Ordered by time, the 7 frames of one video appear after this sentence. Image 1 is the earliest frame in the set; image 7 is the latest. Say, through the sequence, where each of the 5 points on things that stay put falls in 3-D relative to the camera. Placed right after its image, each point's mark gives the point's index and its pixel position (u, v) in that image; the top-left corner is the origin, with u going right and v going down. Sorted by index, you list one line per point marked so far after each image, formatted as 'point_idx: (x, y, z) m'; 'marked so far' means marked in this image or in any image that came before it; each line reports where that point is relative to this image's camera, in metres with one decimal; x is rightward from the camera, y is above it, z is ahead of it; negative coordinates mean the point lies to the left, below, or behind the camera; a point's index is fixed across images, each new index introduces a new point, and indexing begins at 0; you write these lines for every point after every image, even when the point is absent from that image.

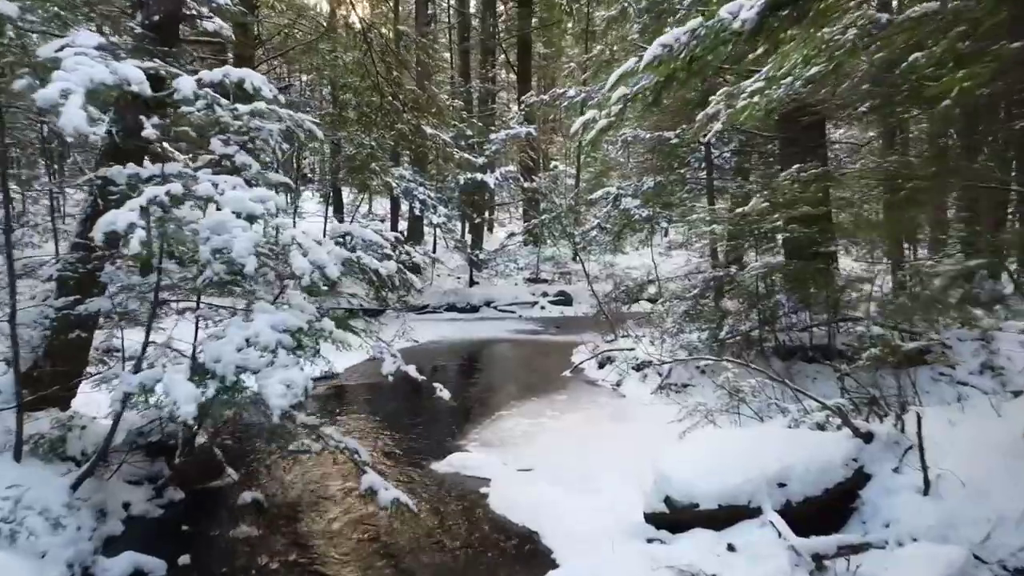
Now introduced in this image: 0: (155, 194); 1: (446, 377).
0: (-1.1, +0.3, +3.6) m
1: (-0.6, -0.8, +11.1) m
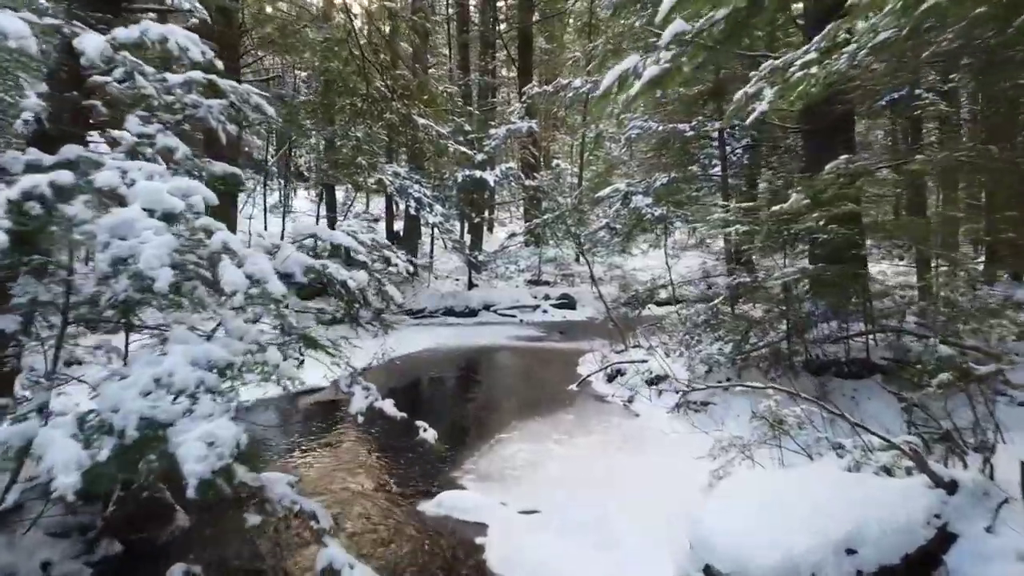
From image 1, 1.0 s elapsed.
0: (-1.1, +0.2, +2.7) m
1: (-0.6, -0.8, +10.2) m
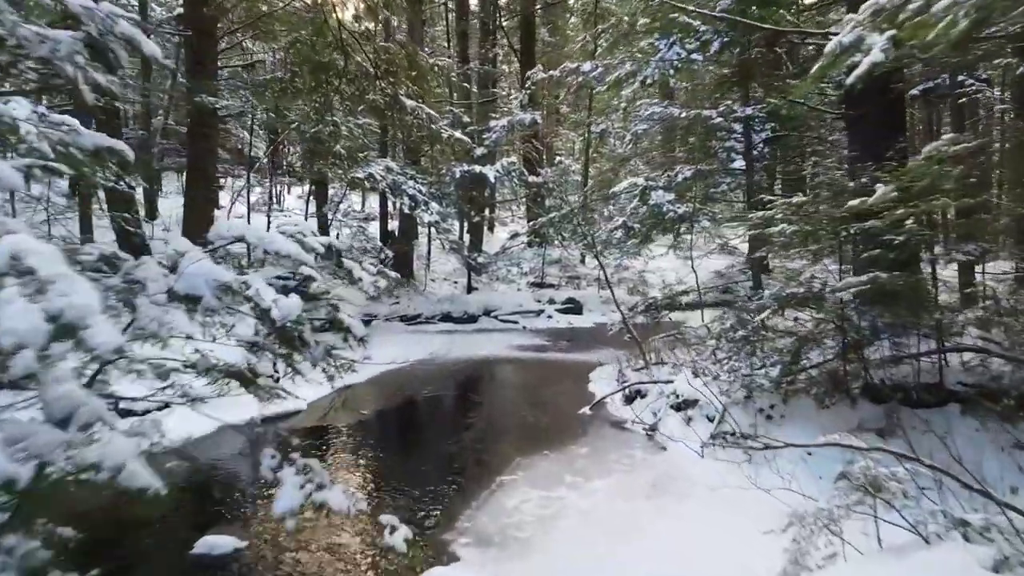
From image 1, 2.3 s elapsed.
0: (-1.0, +0.2, +1.4) m
1: (-0.6, -0.9, +8.9) m
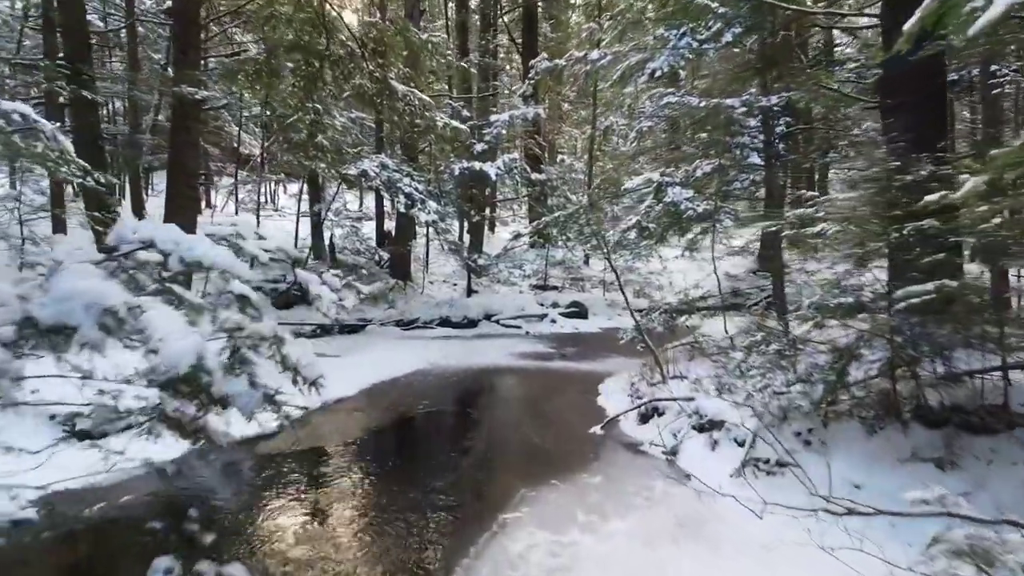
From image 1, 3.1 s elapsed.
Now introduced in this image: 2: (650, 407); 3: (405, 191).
0: (-1.0, +0.1, +0.6) m
1: (-0.6, -0.9, +8.1) m
2: (+0.9, -0.7, +7.6) m
3: (-1.3, +1.2, +14.4) m
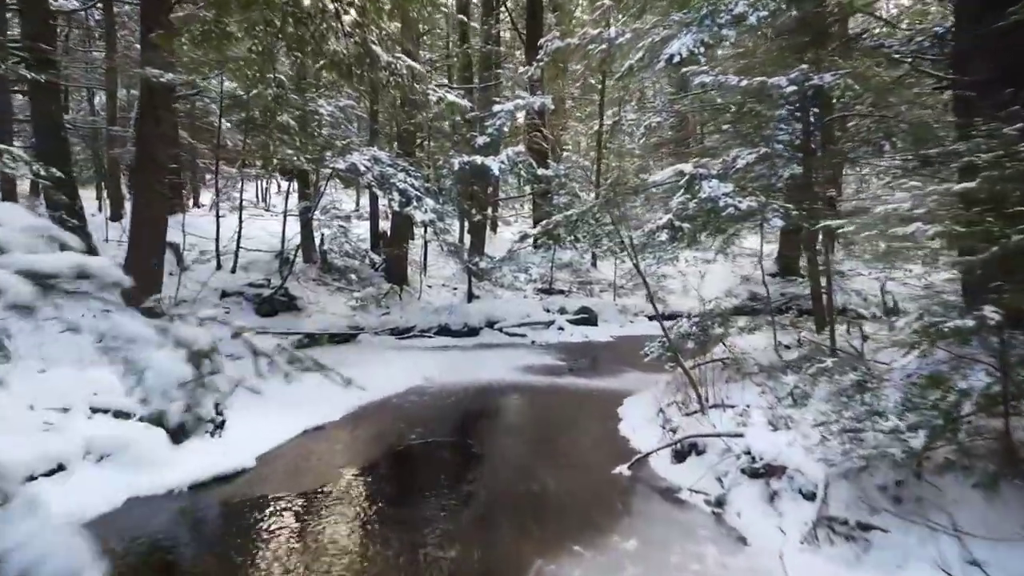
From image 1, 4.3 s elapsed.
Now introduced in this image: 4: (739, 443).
0: (-1.0, +0.1, -0.6) m
1: (-0.5, -1.0, +6.9) m
2: (+0.9, -0.8, +6.3) m
3: (-1.2, +1.1, +13.2) m
4: (+1.1, -0.7, +5.9) m
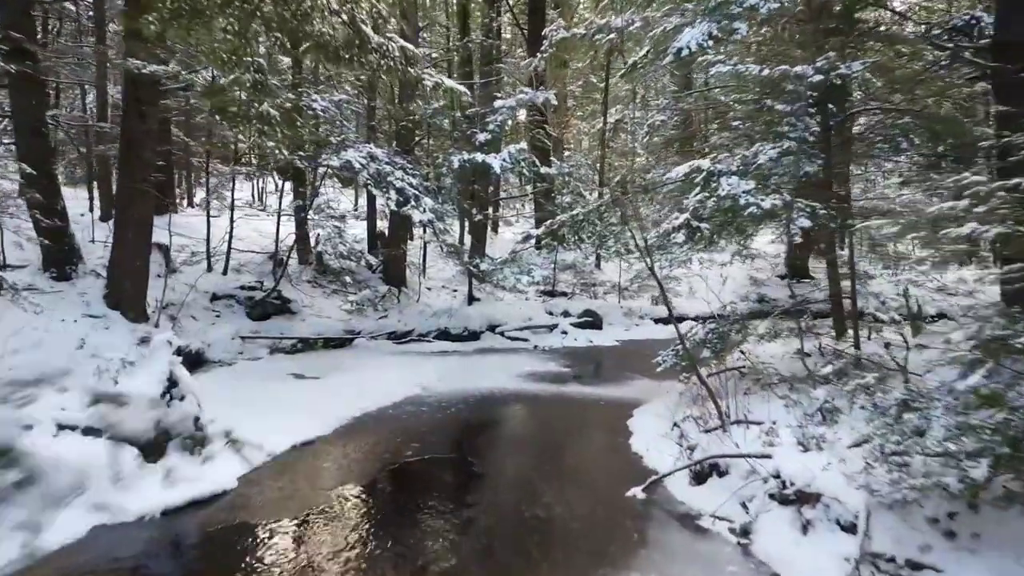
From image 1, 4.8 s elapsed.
0: (-1.0, 0.0, -1.1) m
1: (-0.5, -1.0, +6.4) m
2: (+0.9, -0.8, +5.8) m
3: (-1.2, +1.1, +12.7) m
4: (+1.1, -0.8, +5.3) m
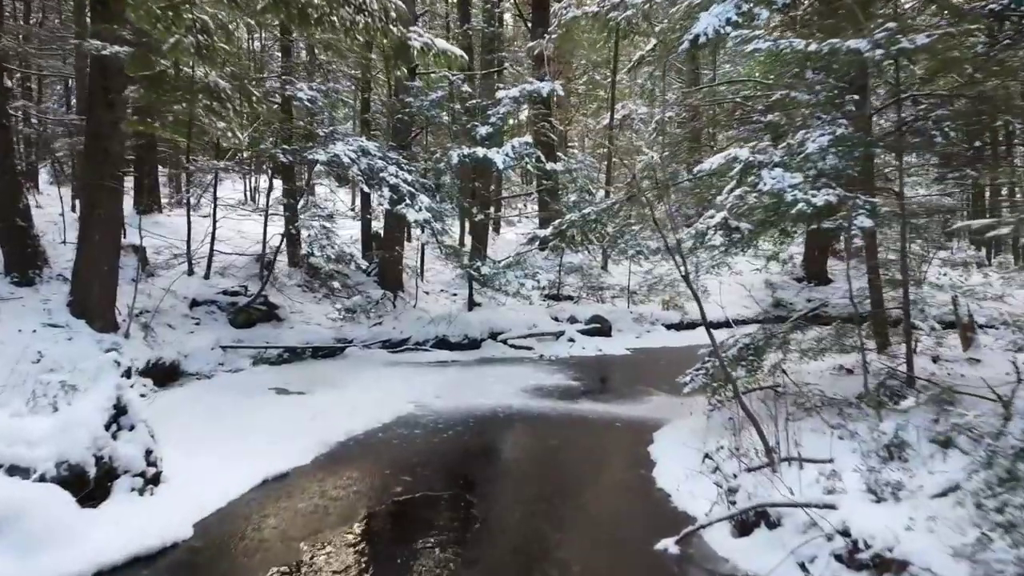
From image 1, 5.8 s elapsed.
0: (-0.9, 0.0, -2.1) m
1: (-0.5, -1.1, +5.4) m
2: (+1.0, -0.9, +4.8) m
3: (-1.2, +1.0, +11.7) m
4: (+1.1, -0.8, +4.4) m
